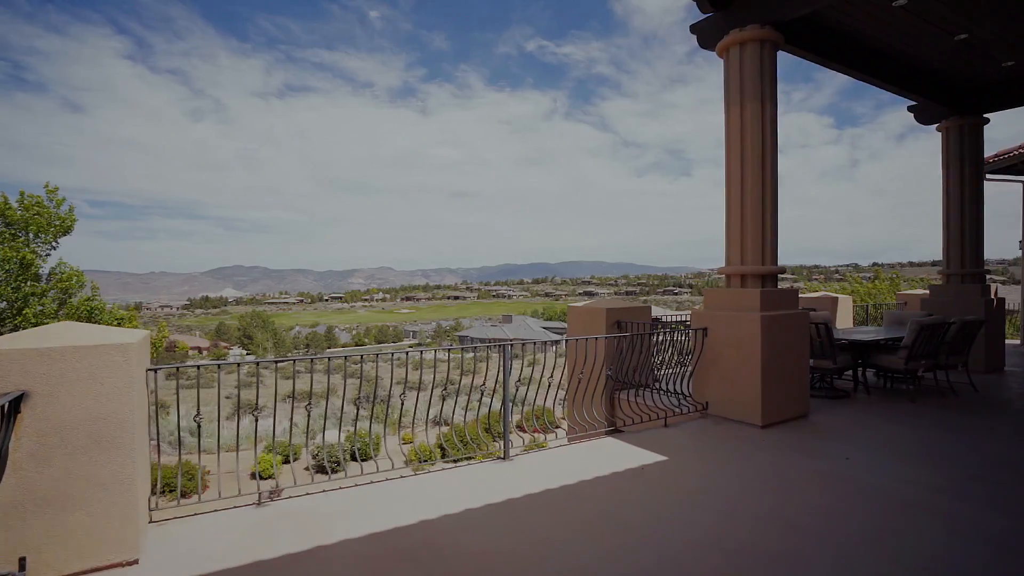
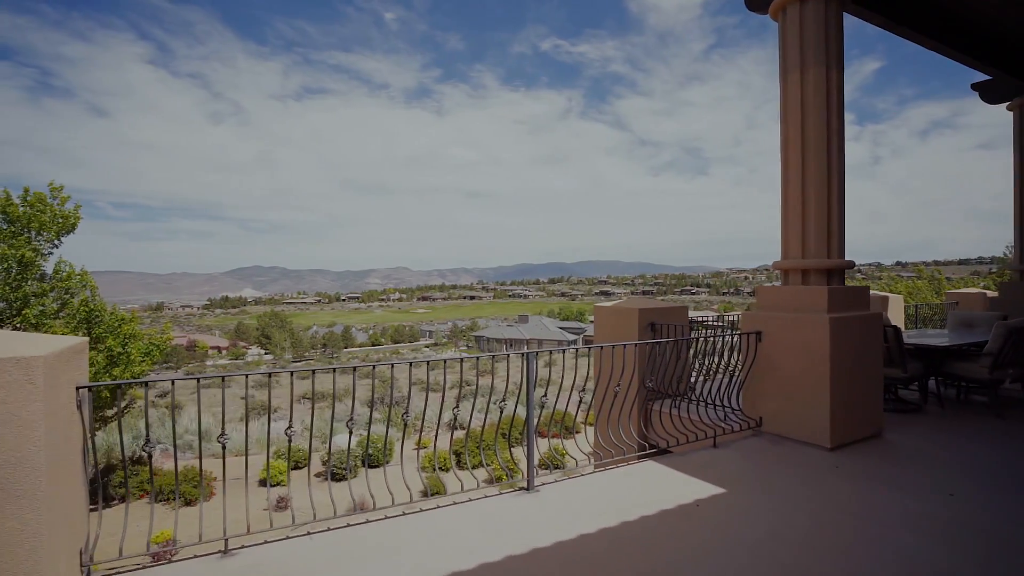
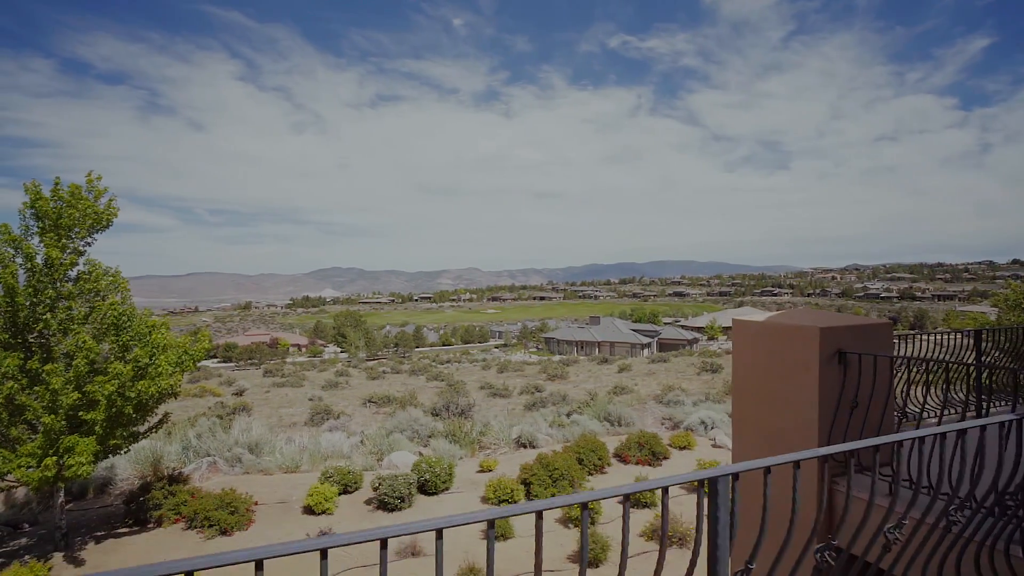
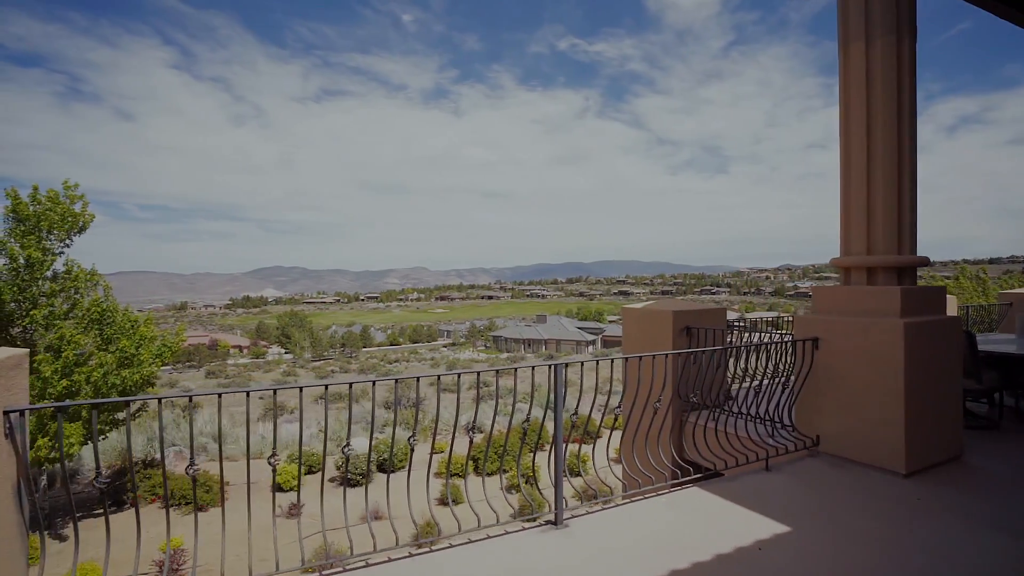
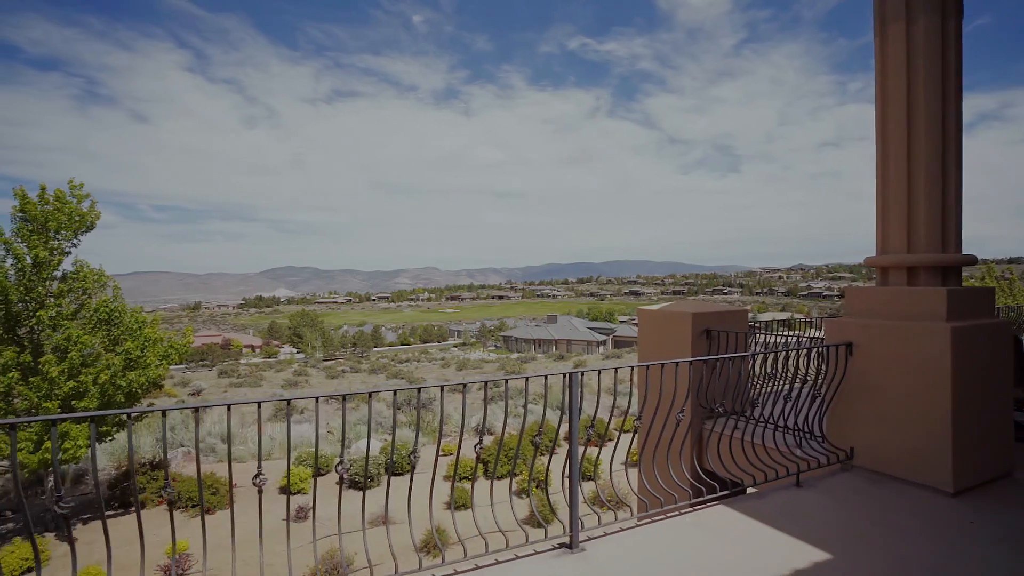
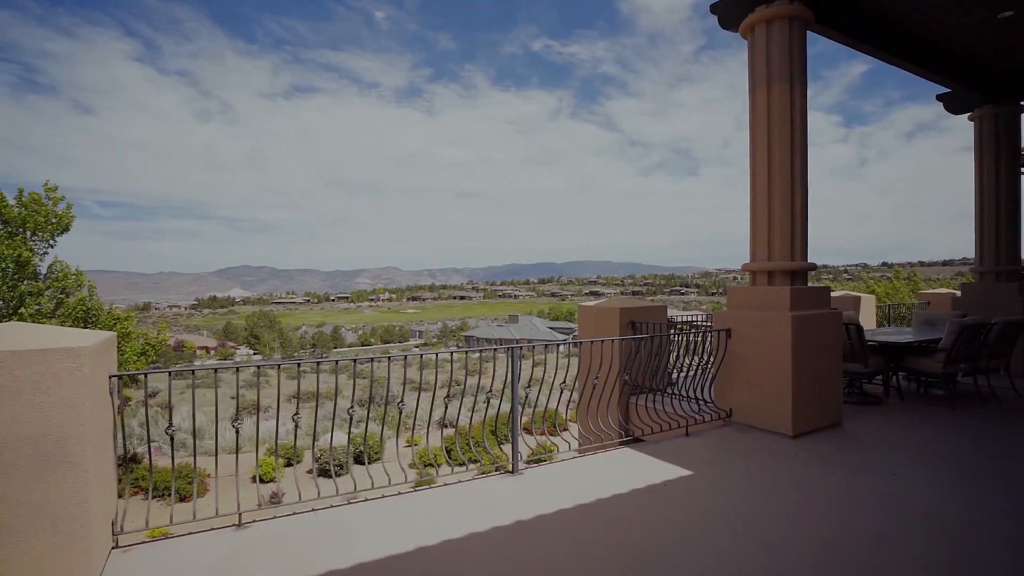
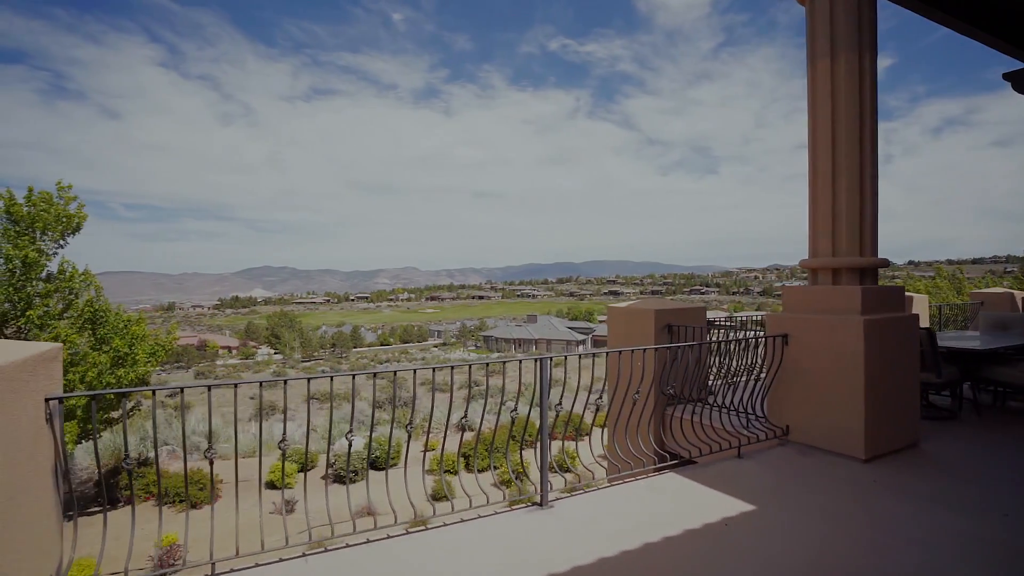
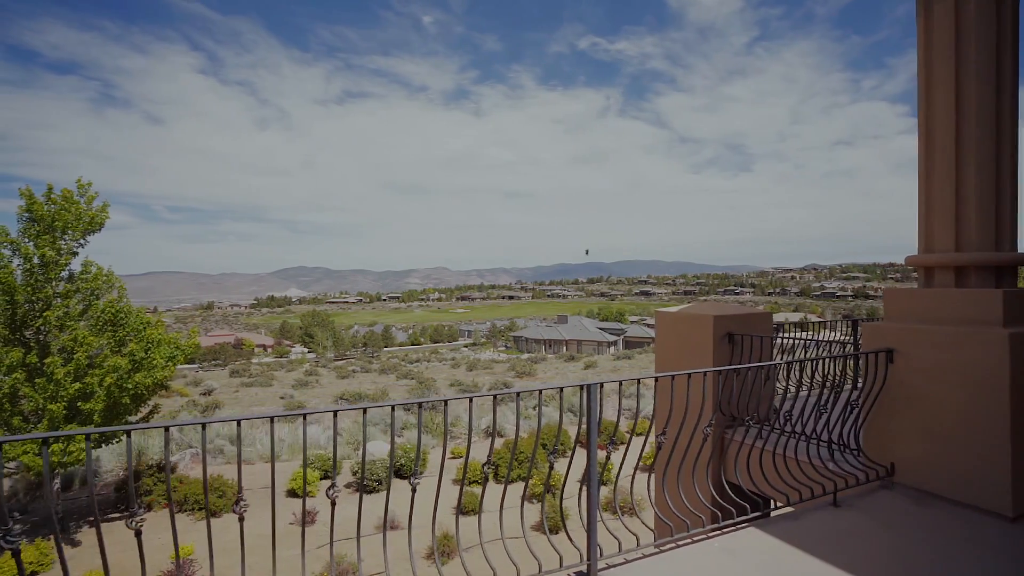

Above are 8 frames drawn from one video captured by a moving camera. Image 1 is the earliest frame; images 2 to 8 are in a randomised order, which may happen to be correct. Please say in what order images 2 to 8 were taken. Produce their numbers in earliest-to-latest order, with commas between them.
6, 2, 7, 4, 5, 8, 3
